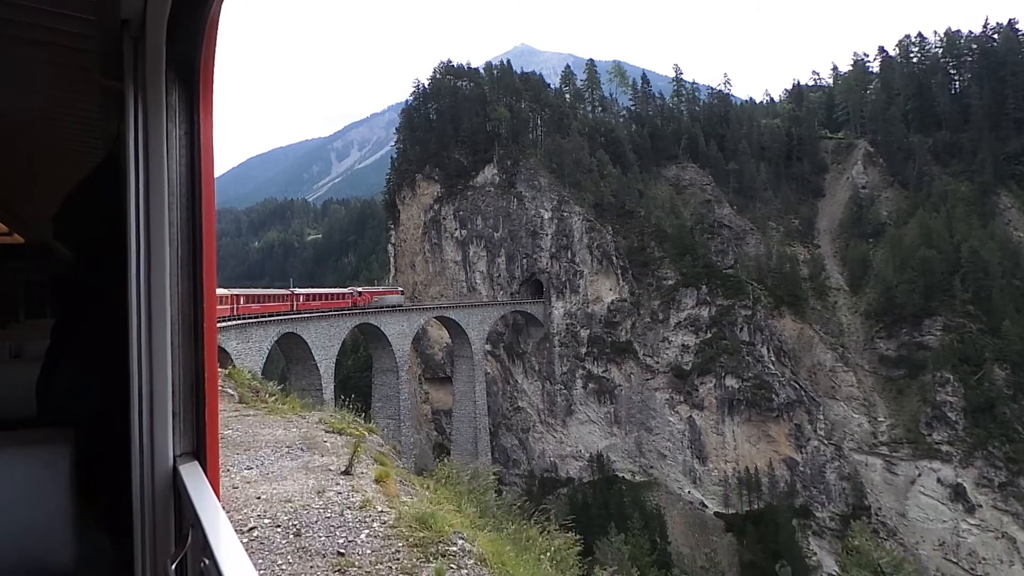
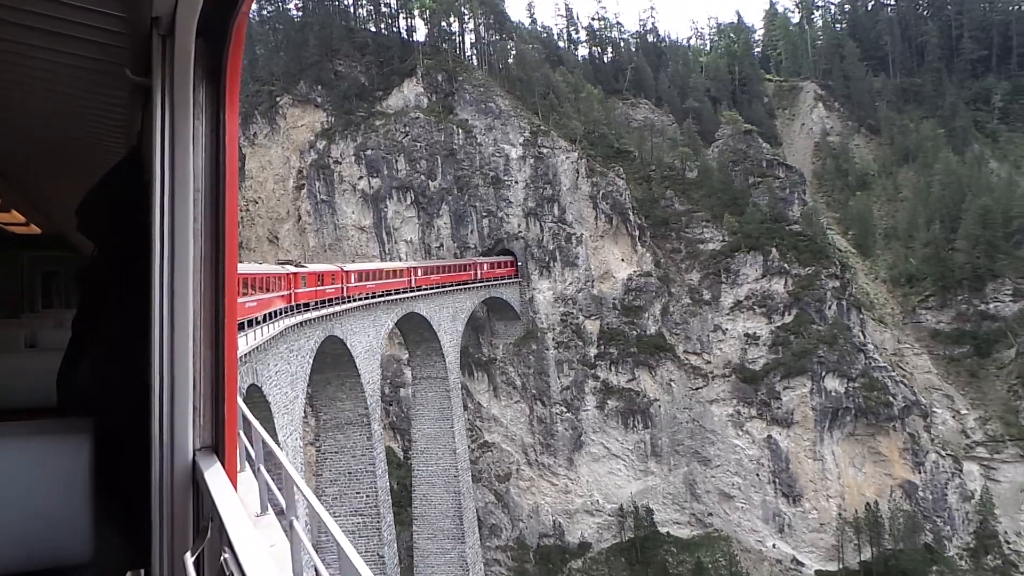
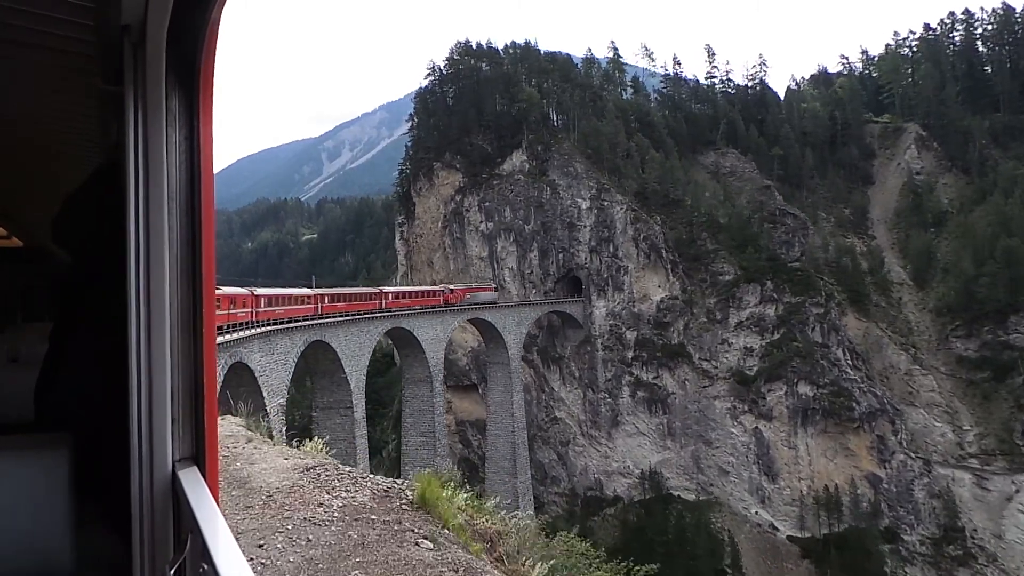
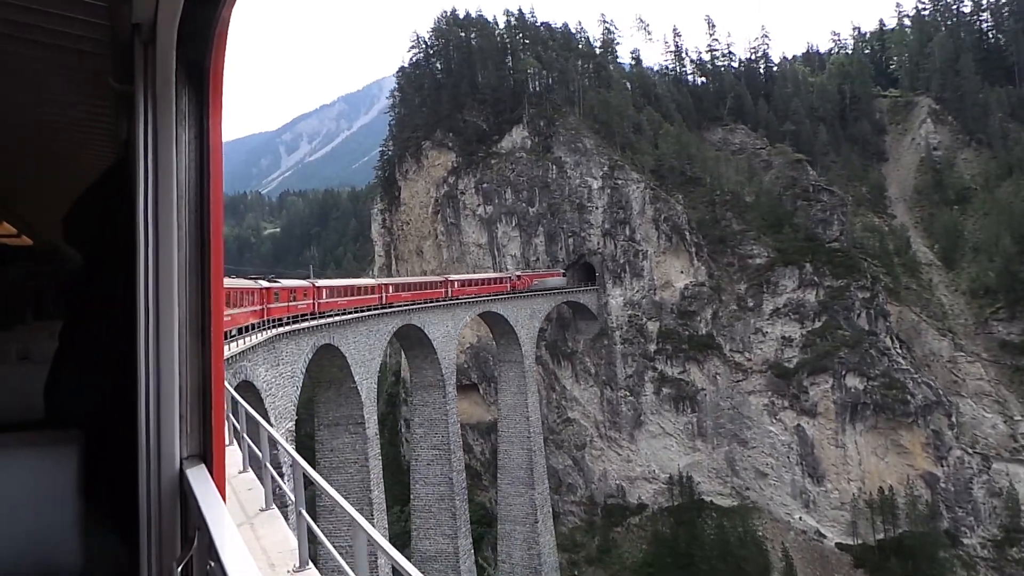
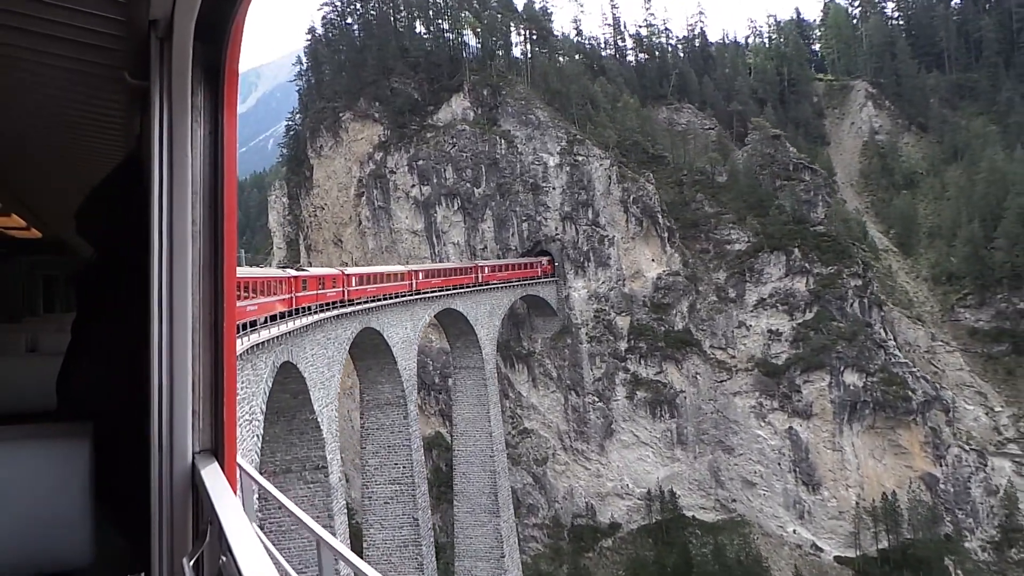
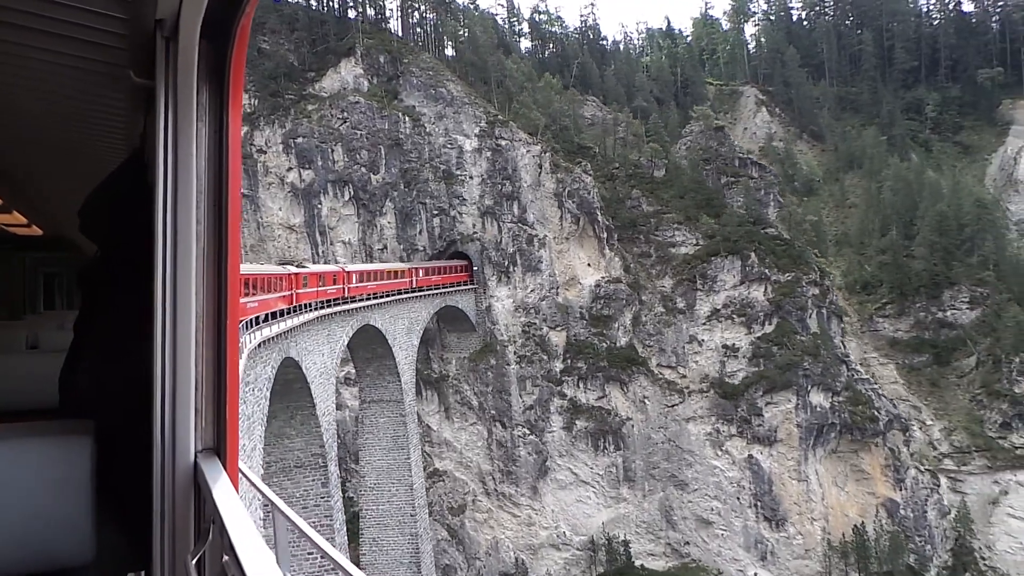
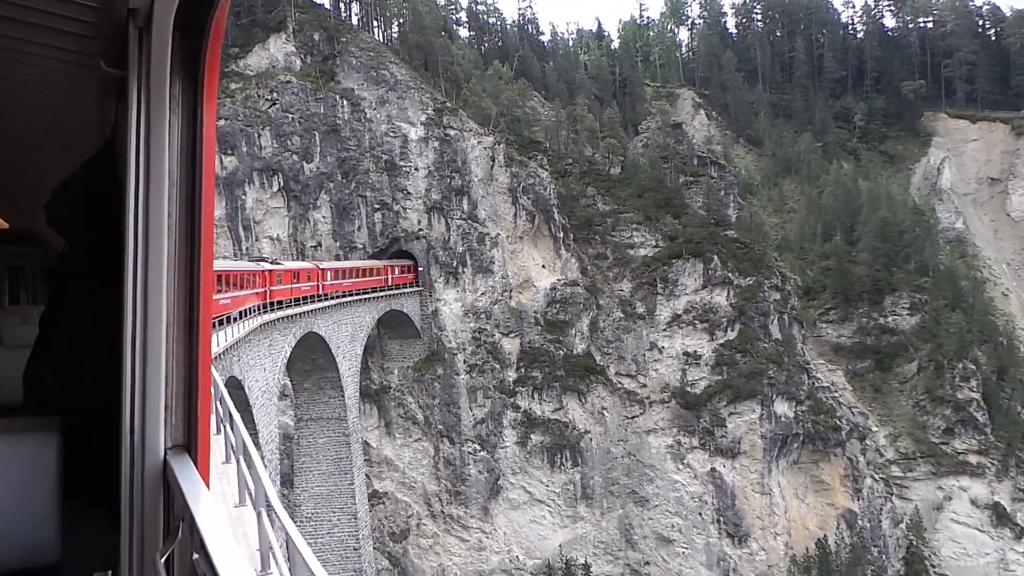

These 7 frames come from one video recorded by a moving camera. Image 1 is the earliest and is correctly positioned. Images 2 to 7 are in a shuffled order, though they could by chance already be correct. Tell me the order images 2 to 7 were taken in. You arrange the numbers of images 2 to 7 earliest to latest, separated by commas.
3, 4, 5, 2, 6, 7
